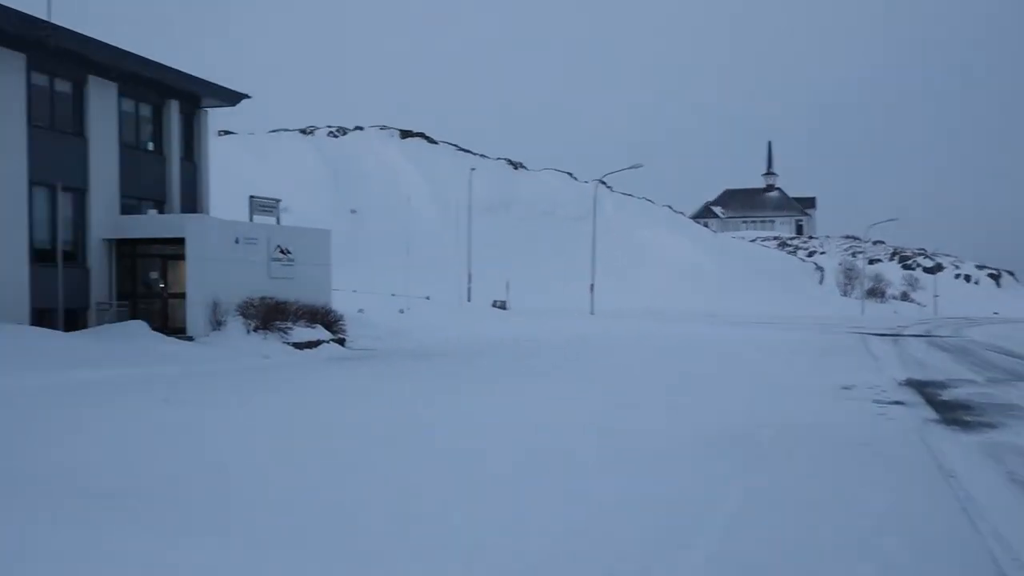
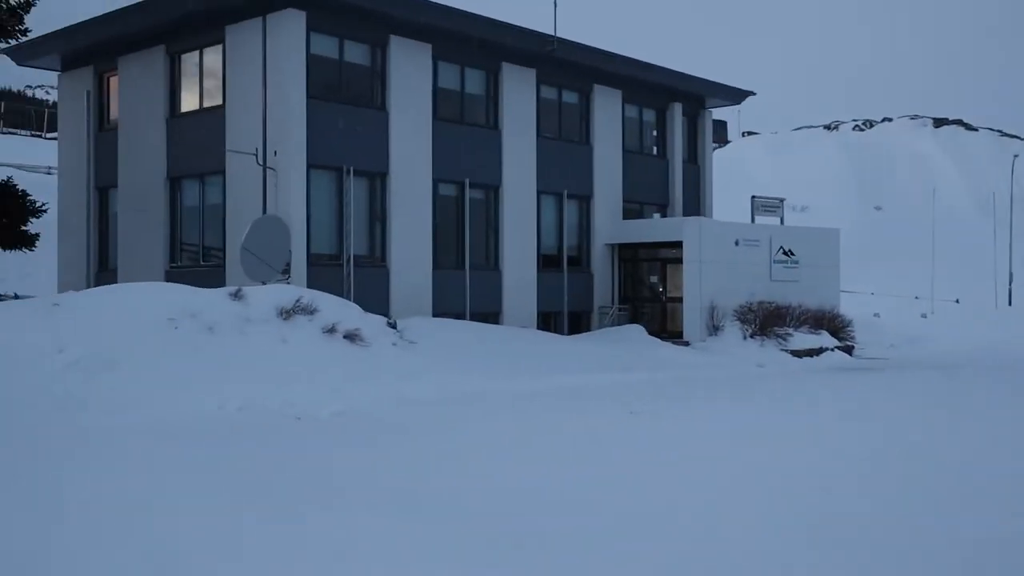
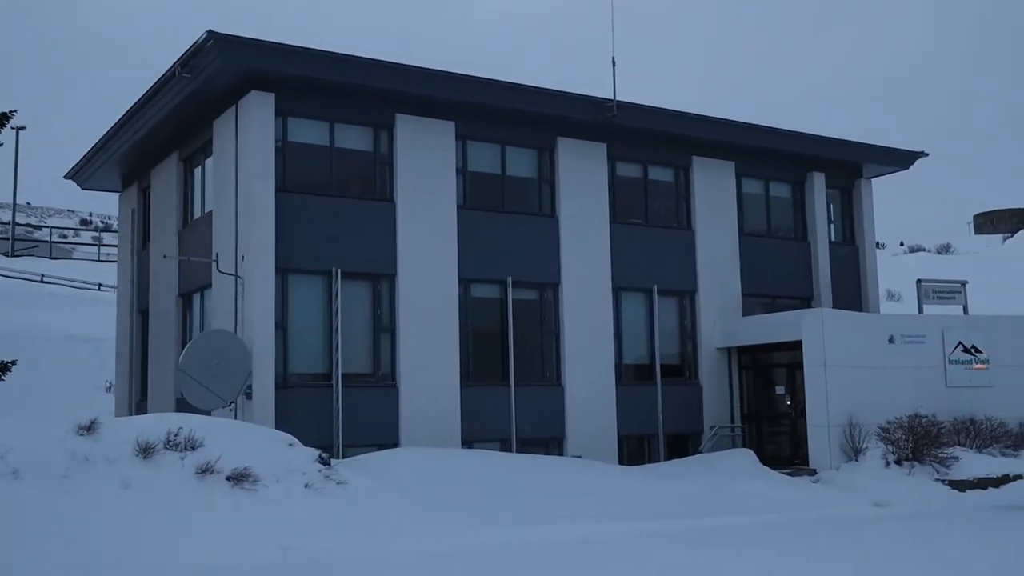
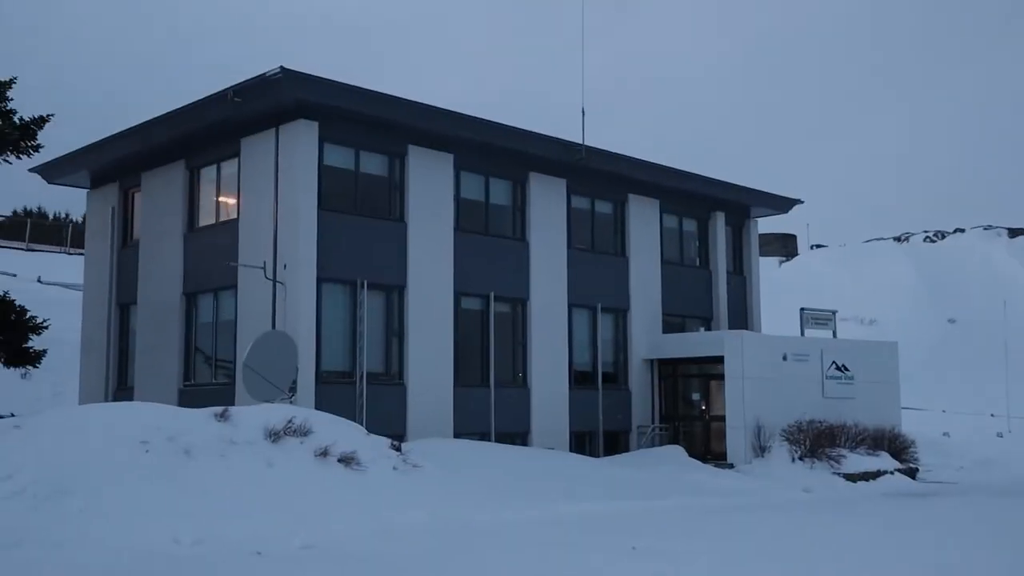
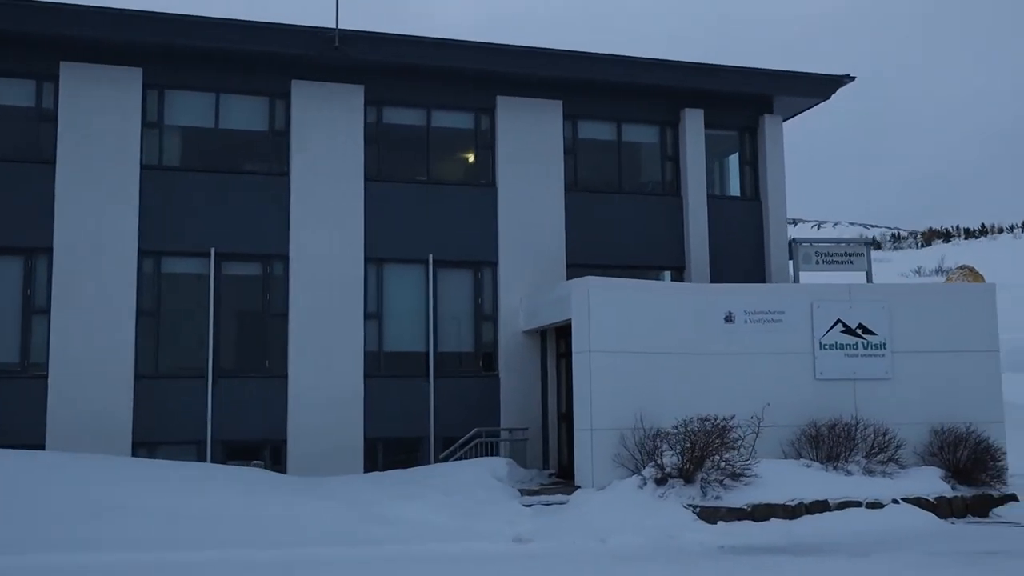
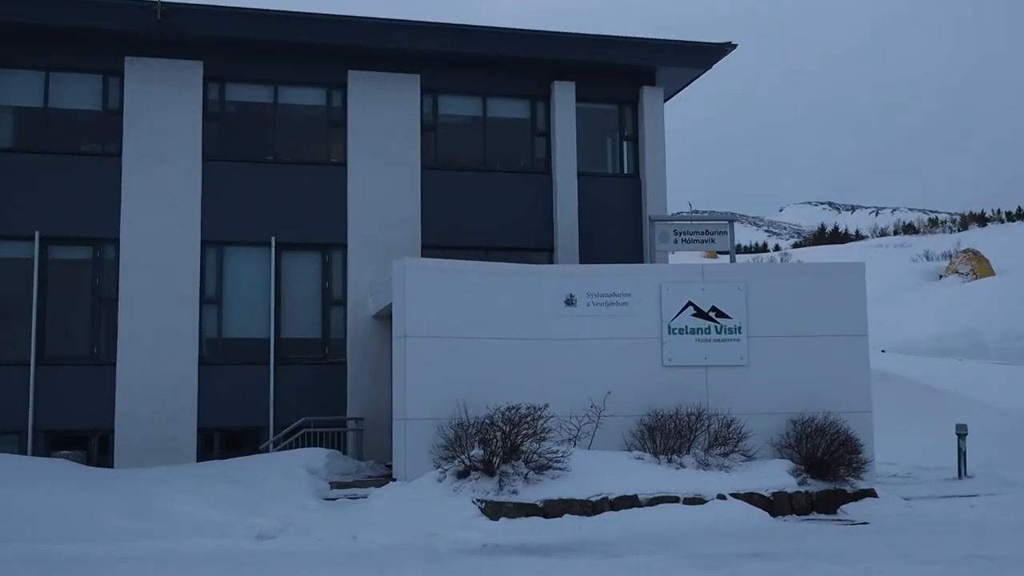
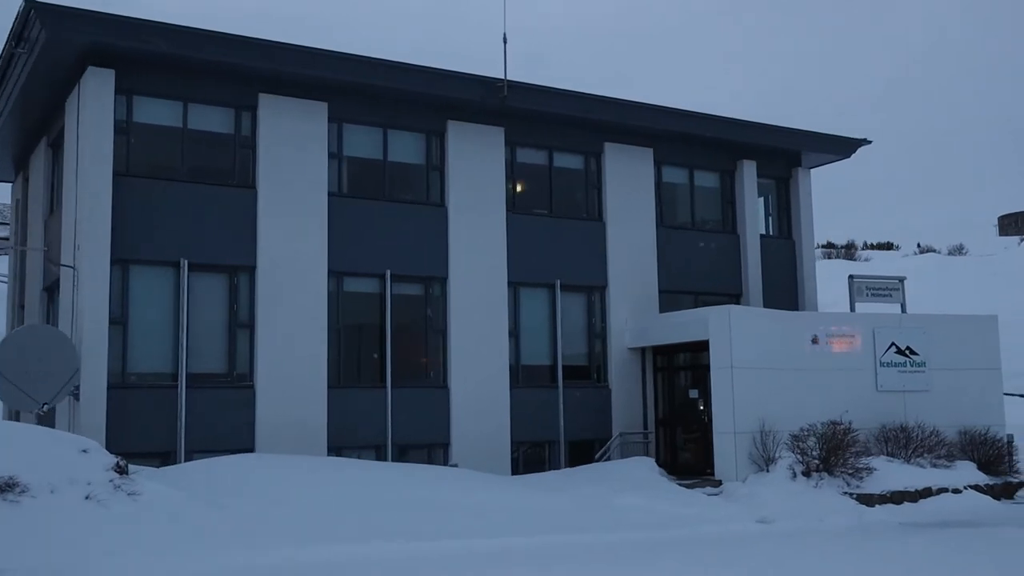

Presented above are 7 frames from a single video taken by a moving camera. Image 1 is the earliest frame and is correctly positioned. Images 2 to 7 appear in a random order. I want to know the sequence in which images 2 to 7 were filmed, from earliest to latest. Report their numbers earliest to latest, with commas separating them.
2, 4, 3, 7, 5, 6
